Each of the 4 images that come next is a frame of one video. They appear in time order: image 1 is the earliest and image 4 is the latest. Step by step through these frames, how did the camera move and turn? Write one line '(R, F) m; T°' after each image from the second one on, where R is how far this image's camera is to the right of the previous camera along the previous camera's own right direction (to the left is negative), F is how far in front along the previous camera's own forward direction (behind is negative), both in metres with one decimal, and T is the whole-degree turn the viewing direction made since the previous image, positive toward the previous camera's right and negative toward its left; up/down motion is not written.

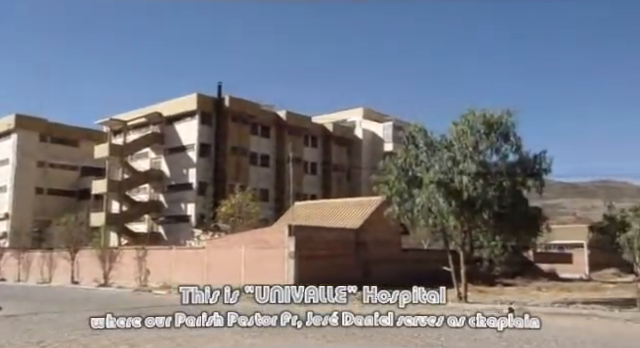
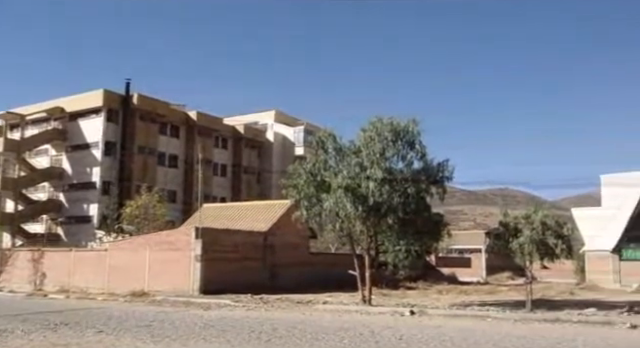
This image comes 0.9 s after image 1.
(+0.1, -0.5) m; +8°
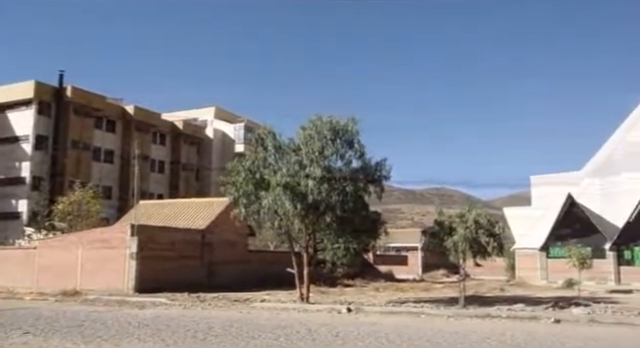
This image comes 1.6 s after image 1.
(+0.1, -0.1) m; +5°
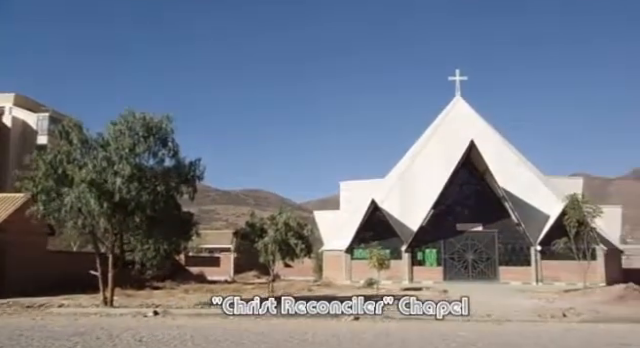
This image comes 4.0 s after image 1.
(+0.3, +0.1) m; +16°
